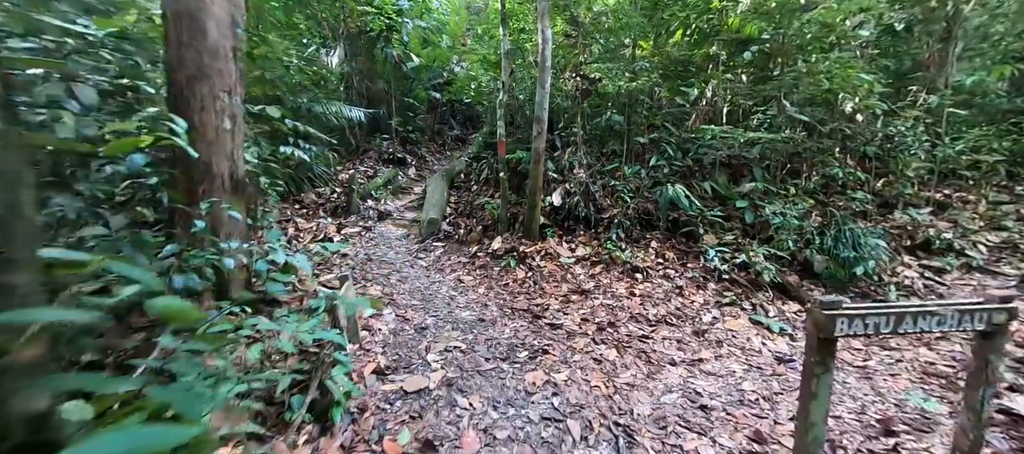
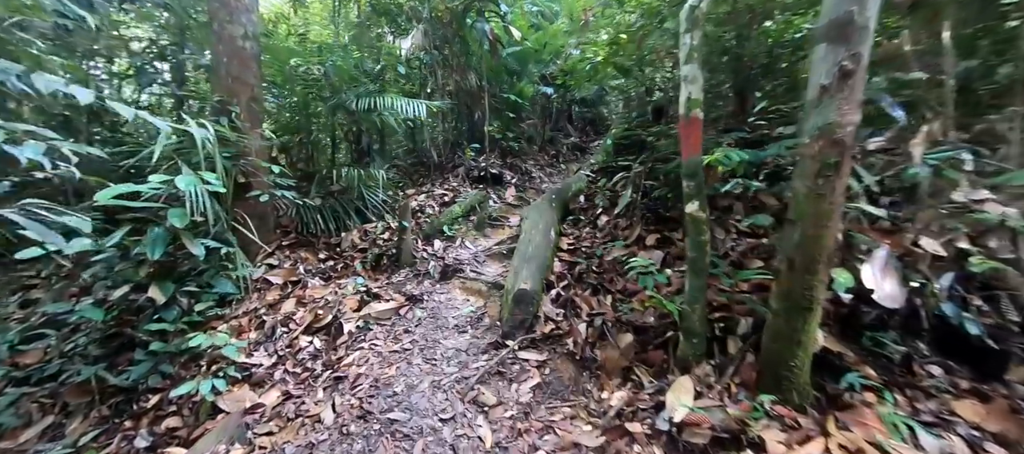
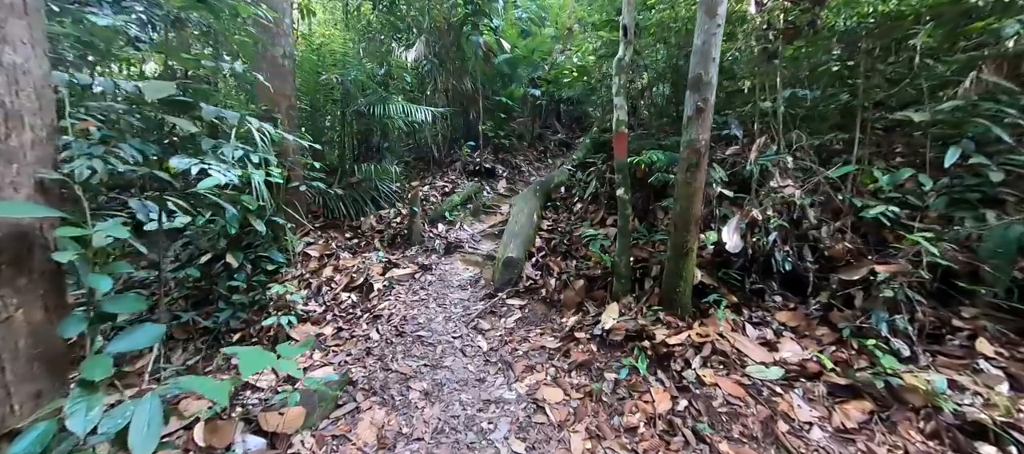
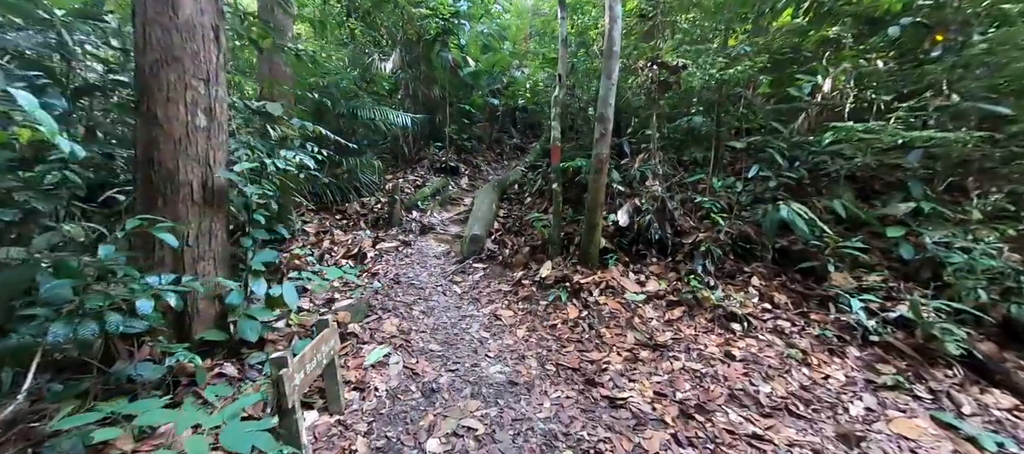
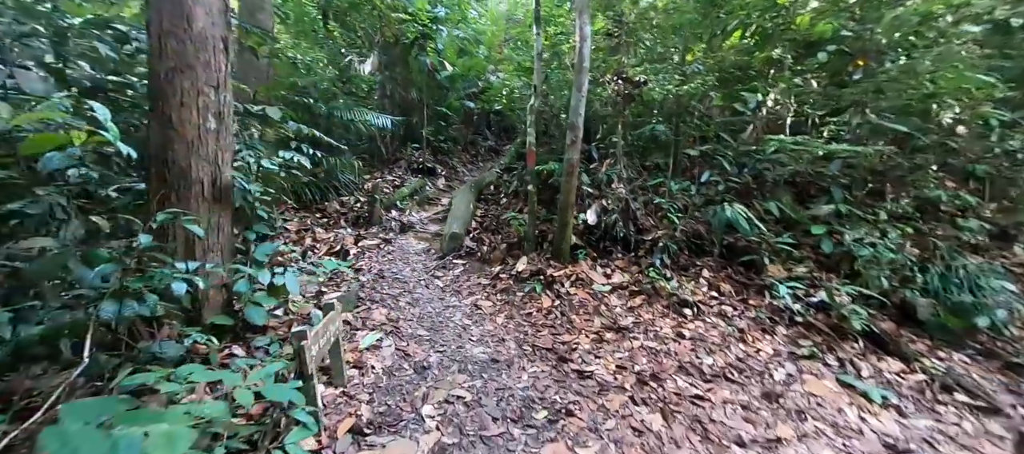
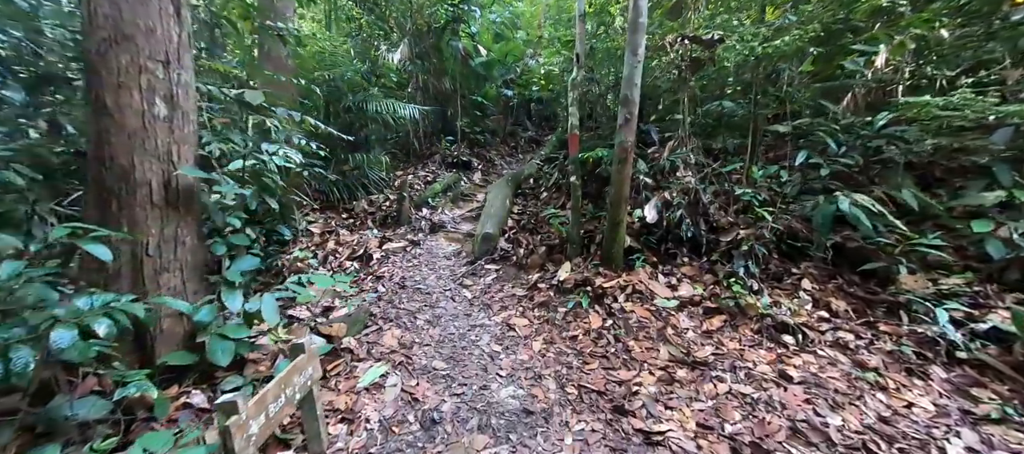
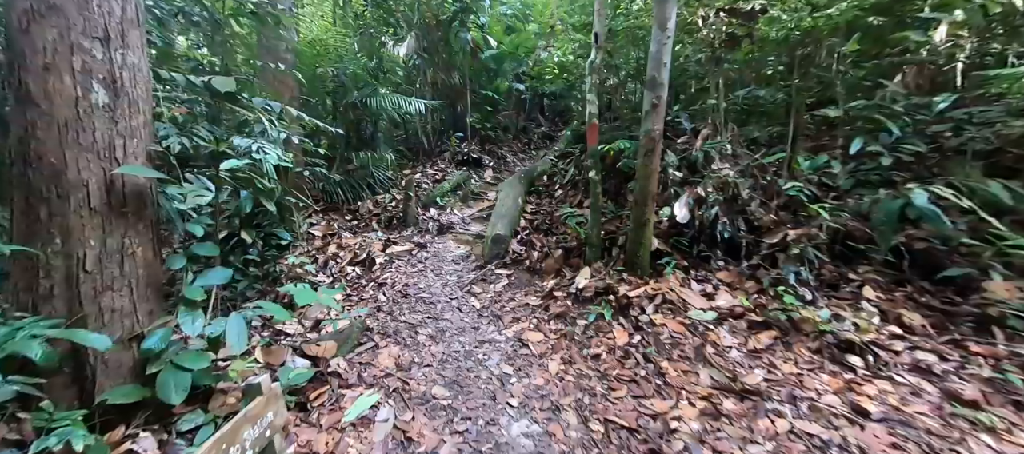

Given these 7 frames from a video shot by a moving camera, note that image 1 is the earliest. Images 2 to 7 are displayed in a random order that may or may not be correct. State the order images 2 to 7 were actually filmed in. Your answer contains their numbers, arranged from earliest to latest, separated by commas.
5, 4, 6, 7, 3, 2
